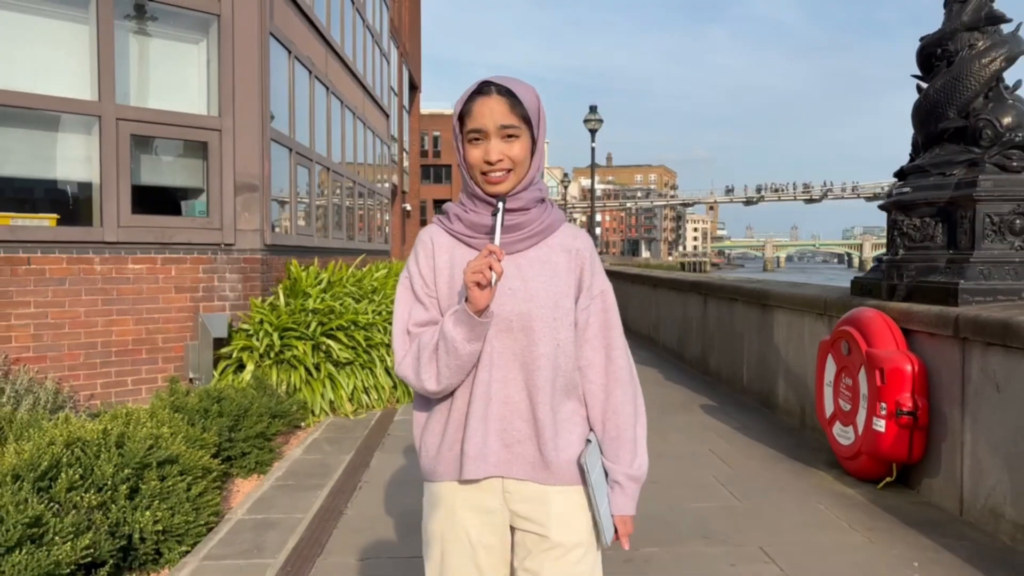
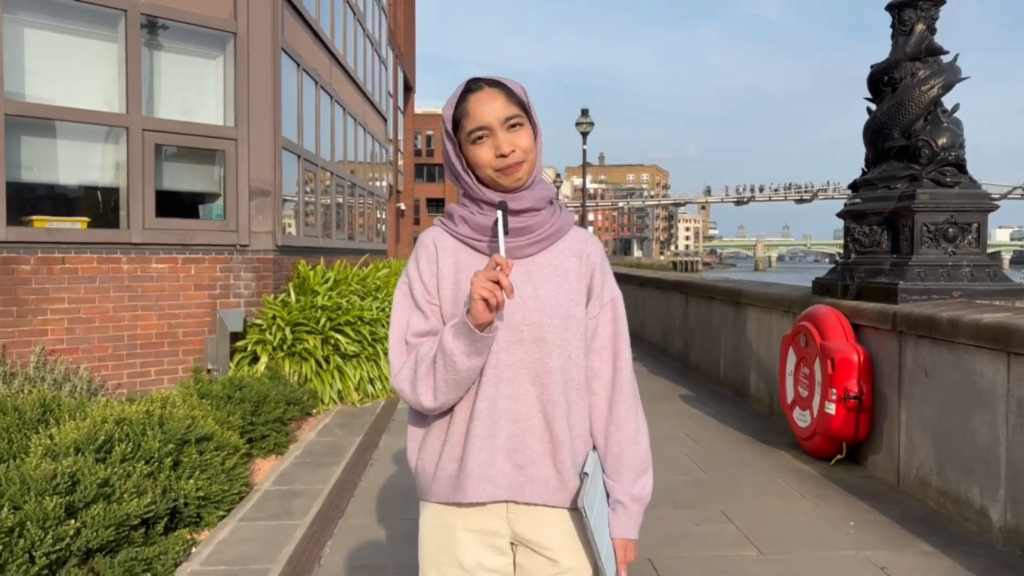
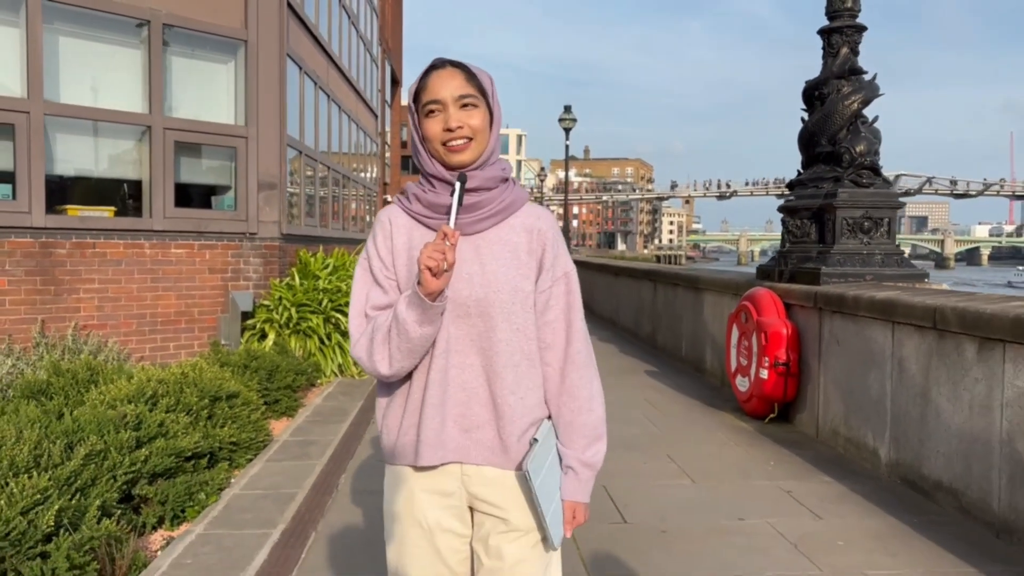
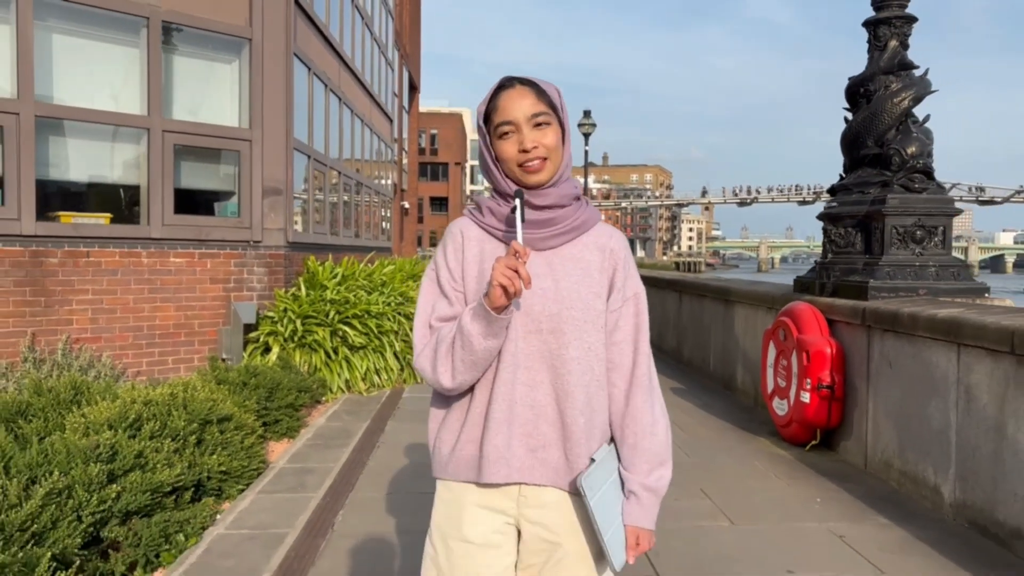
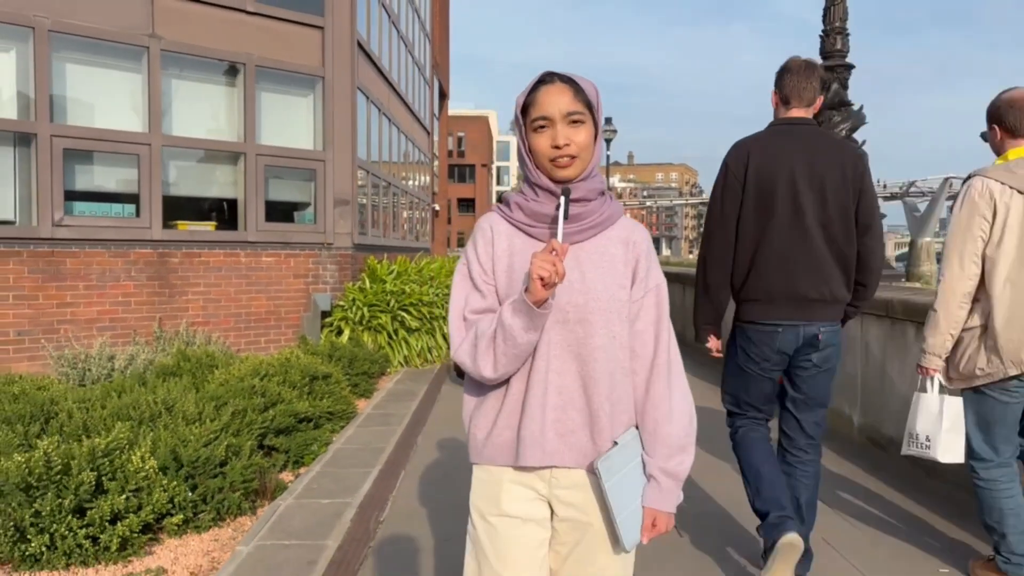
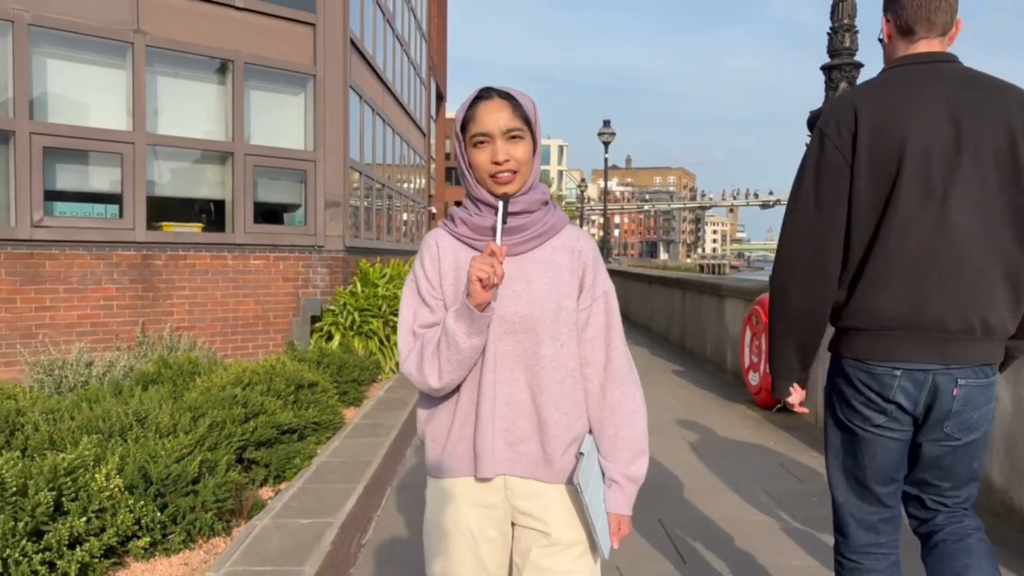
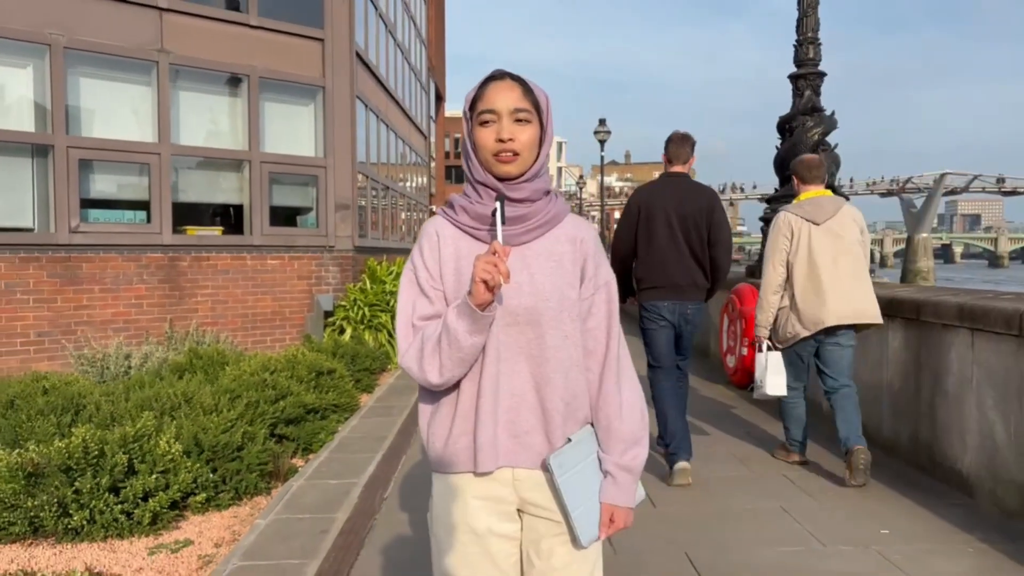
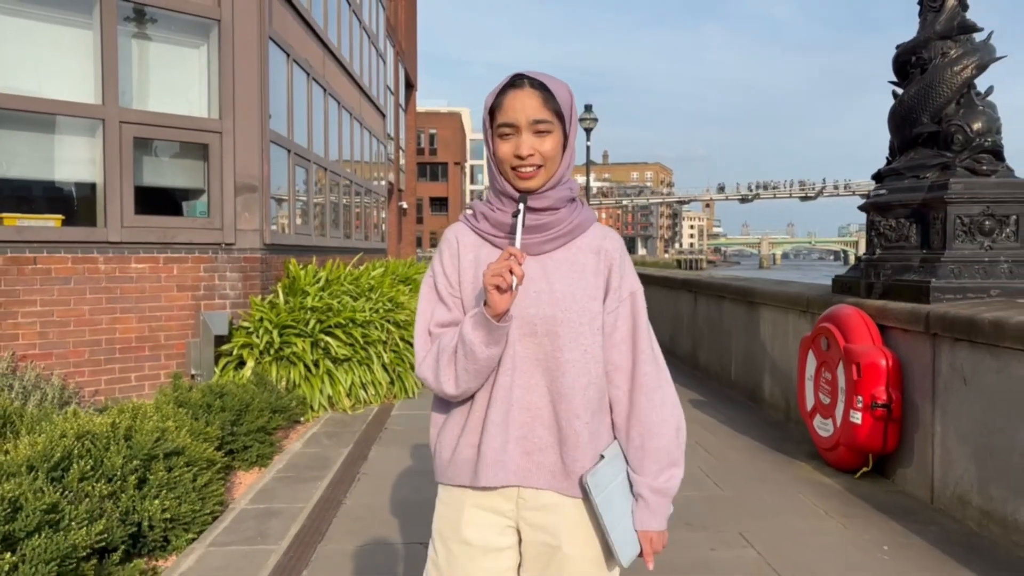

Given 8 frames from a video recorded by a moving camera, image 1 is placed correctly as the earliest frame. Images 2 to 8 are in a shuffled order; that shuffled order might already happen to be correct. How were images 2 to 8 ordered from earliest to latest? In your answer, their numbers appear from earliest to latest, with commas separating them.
8, 2, 4, 3, 6, 5, 7
